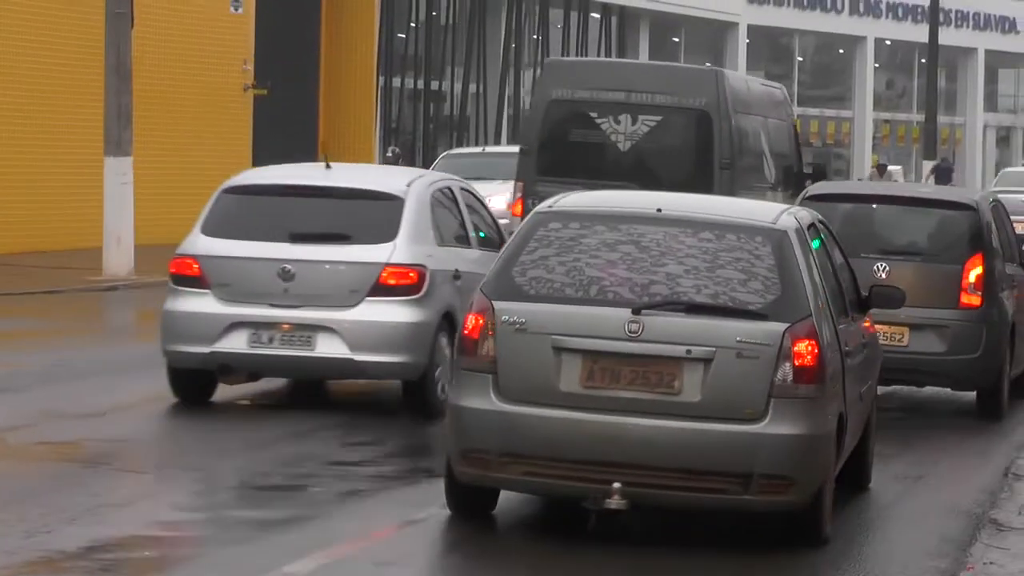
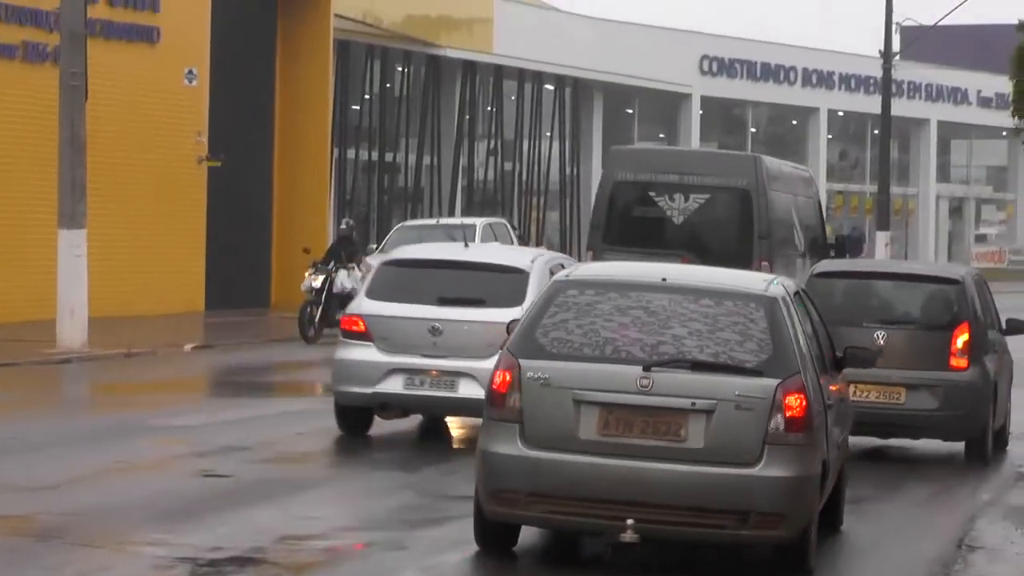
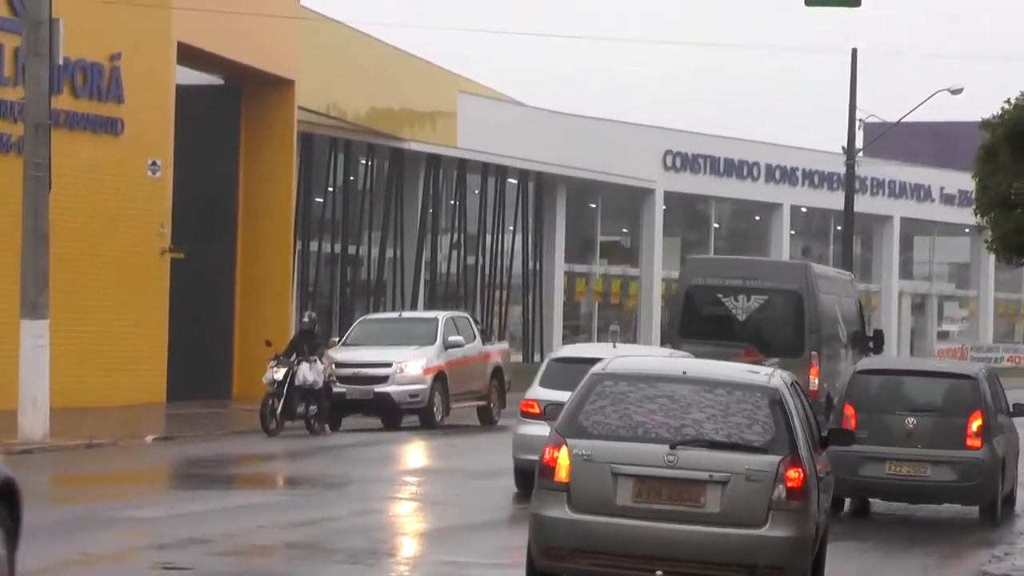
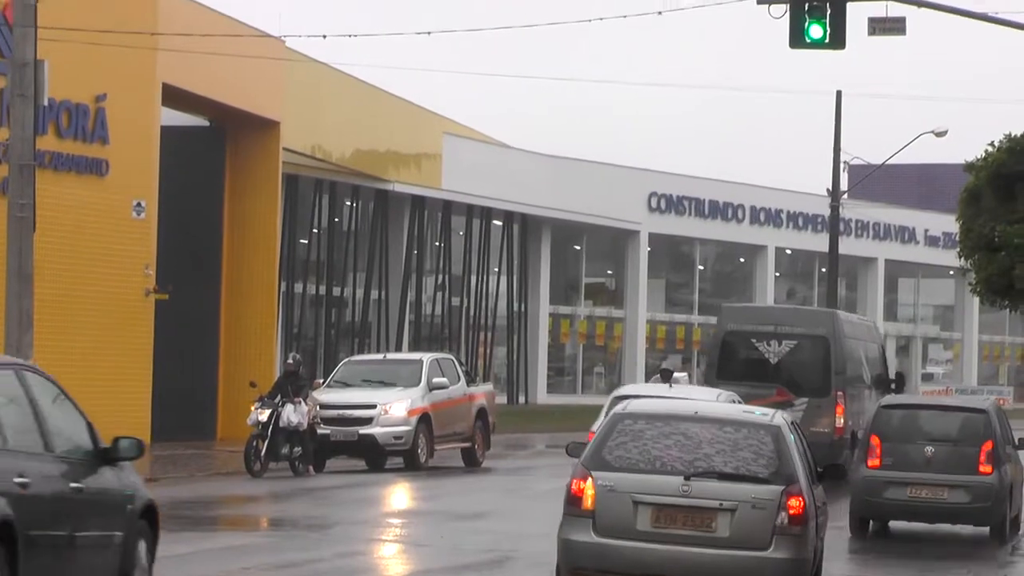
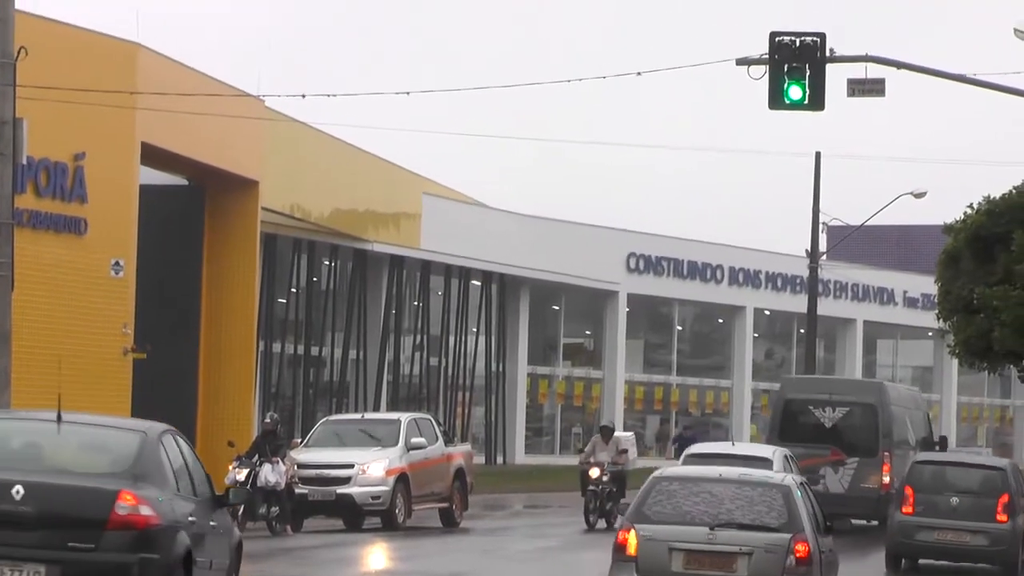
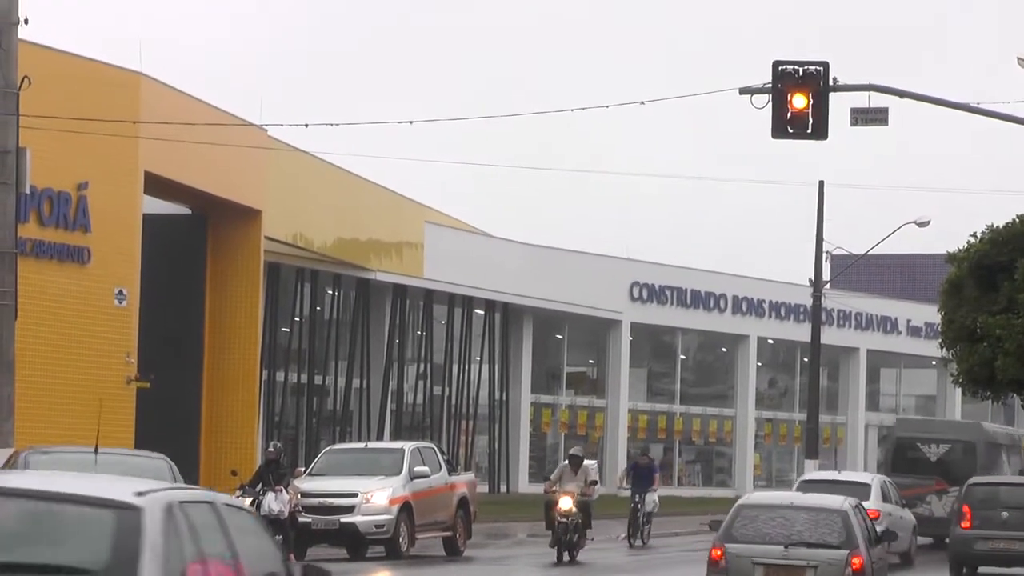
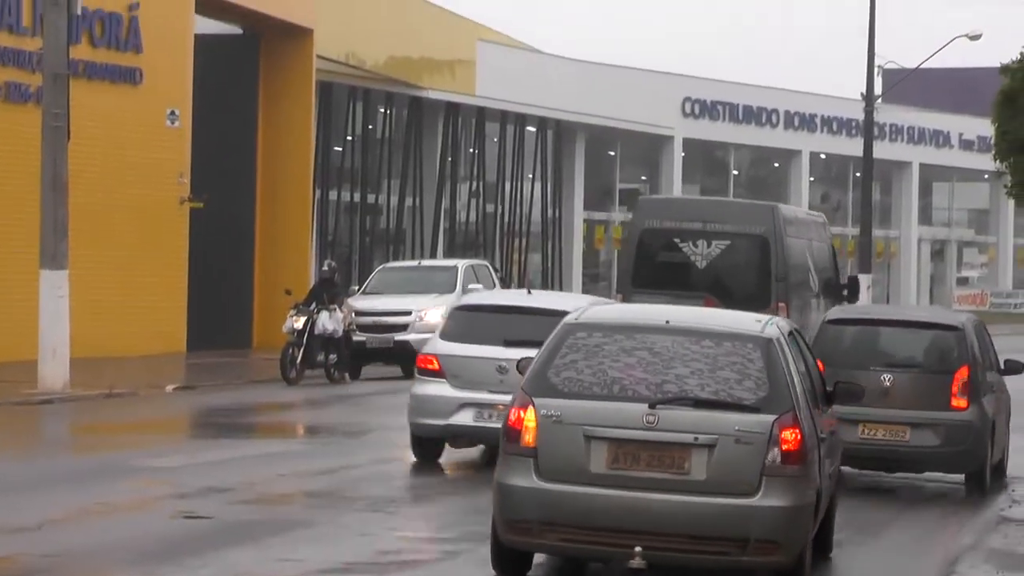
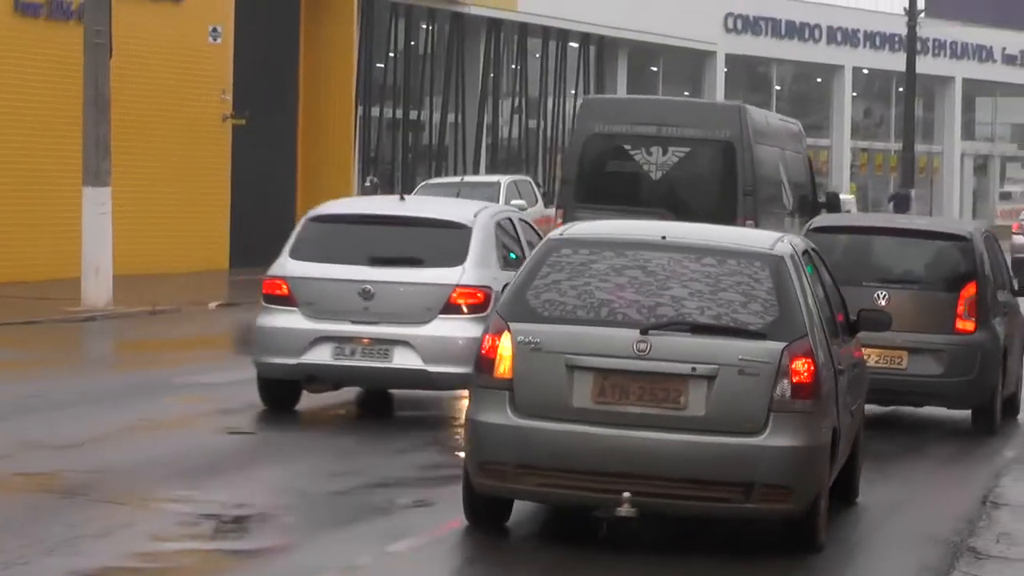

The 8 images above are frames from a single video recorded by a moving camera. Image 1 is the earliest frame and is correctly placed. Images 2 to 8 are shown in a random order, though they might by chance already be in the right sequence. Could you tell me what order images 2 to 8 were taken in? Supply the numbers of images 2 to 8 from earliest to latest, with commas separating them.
8, 2, 7, 3, 4, 5, 6
